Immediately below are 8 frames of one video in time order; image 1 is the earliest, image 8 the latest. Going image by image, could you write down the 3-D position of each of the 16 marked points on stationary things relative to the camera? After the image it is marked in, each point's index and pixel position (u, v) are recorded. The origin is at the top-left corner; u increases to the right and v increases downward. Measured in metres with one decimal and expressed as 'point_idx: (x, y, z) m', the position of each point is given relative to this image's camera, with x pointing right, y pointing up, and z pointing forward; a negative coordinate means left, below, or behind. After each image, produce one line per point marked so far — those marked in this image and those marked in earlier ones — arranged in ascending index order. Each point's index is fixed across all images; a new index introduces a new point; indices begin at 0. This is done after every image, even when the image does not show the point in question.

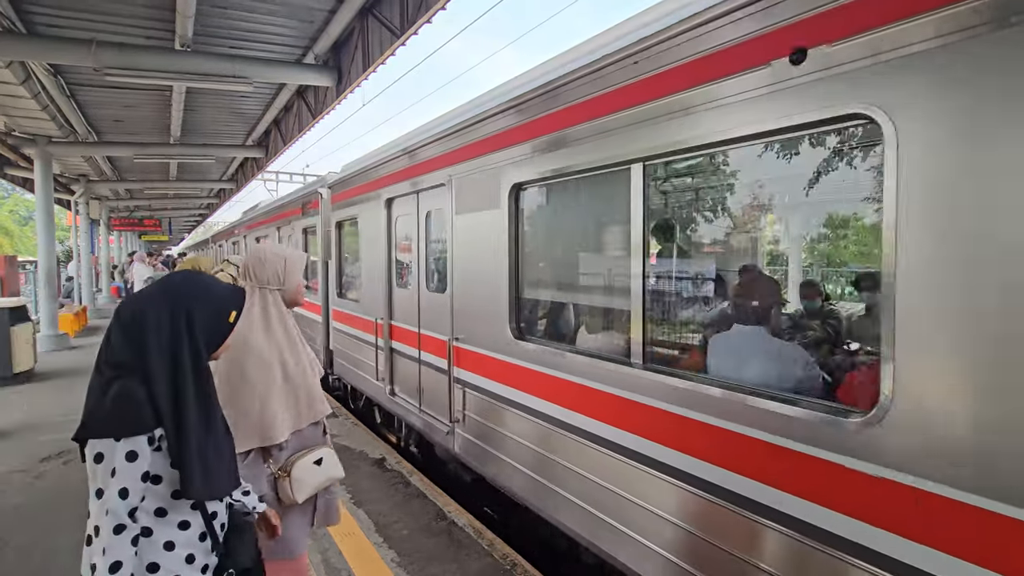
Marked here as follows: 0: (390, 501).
0: (-0.9, -1.6, +3.7) m
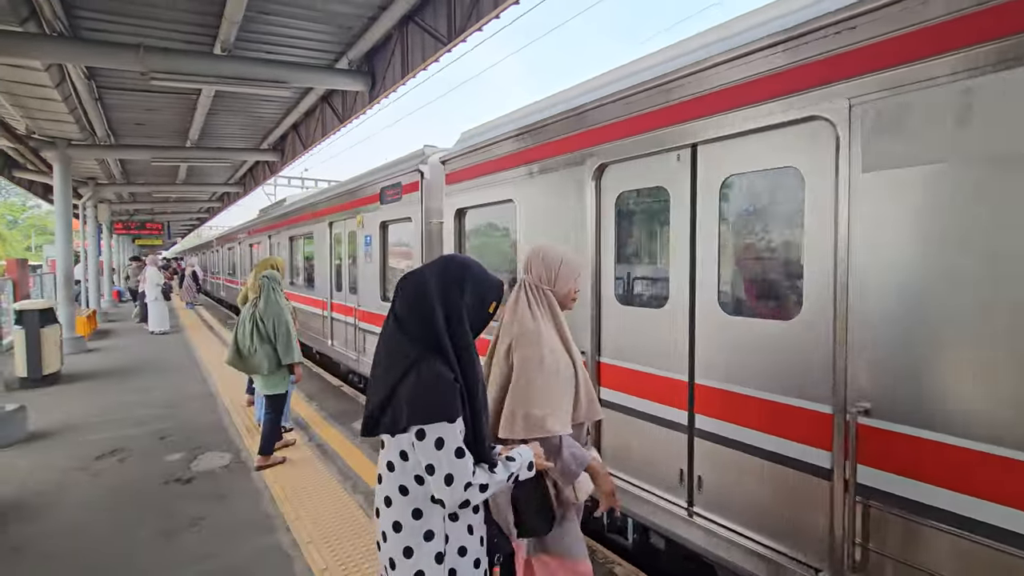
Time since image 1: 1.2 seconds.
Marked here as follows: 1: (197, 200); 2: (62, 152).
0: (-0.4, -1.6, +3.8) m
1: (-12.4, +3.5, +20.1) m
2: (-8.4, +2.6, +9.5) m
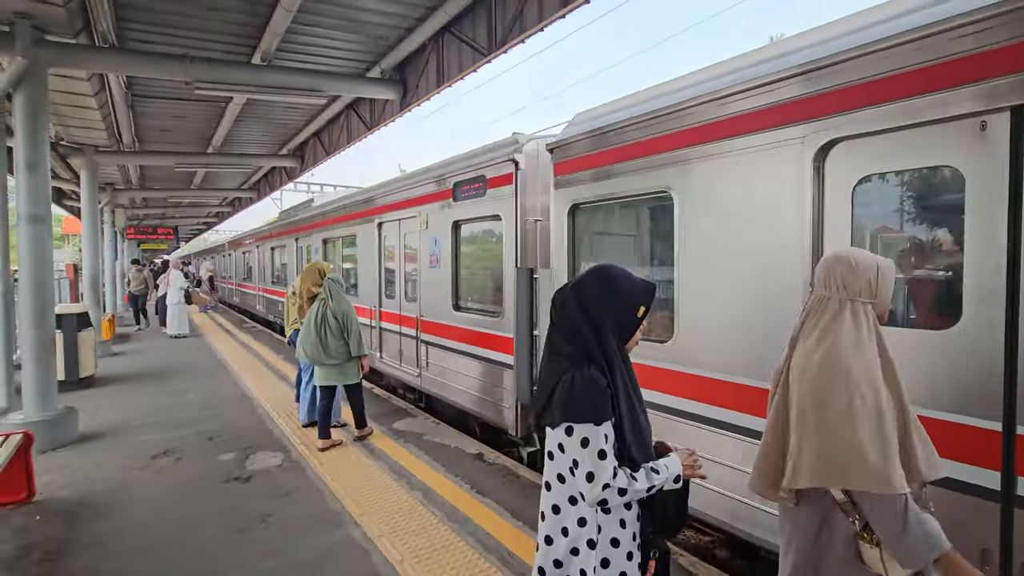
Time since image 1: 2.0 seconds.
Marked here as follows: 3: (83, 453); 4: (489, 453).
0: (0.0, -1.6, +3.9) m
1: (-12.1, +3.3, +20.2) m
2: (-8.0, +2.5, +9.6) m
3: (-4.0, -1.6, +4.8) m
4: (-0.2, -1.5, +4.7) m
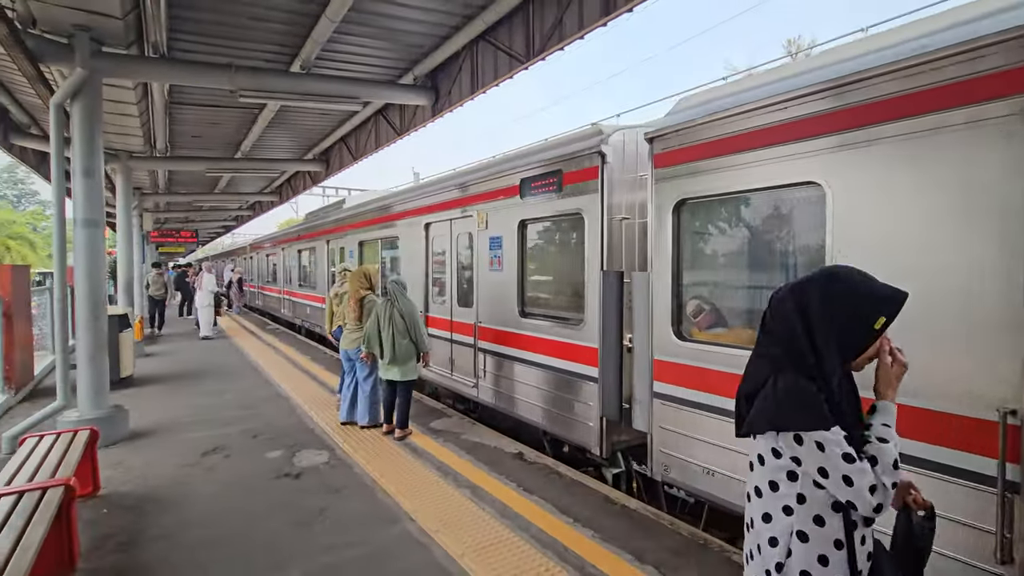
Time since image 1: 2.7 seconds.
0: (+0.3, -1.6, +4.0) m
1: (-11.5, +3.2, +20.5) m
2: (-7.6, +2.4, +9.9) m
3: (-3.7, -1.6, +4.9) m
4: (+0.2, -1.6, +4.8) m
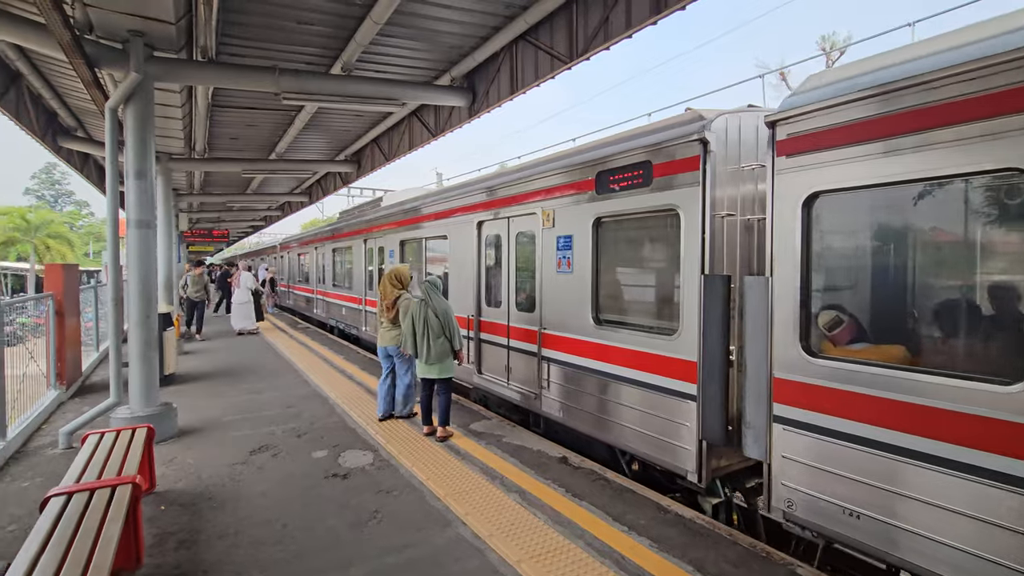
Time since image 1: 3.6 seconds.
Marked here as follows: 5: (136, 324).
0: (+0.7, -1.6, +4.0) m
1: (-10.4, +3.3, +20.9) m
2: (-6.9, +2.5, +10.1) m
3: (-3.2, -1.6, +5.0) m
4: (+0.6, -1.6, +4.8) m
5: (-3.9, -0.4, +5.2) m
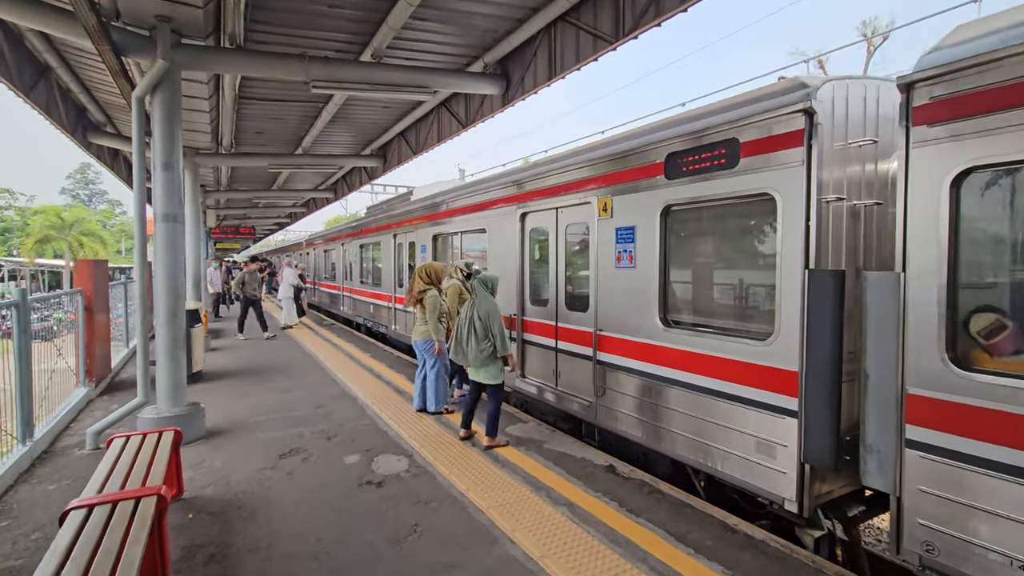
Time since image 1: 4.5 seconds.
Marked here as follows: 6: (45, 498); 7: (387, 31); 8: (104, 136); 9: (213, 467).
0: (+1.1, -1.6, +3.6) m
1: (-9.4, +3.4, +20.9) m
2: (-6.3, +2.5, +10.0) m
3: (-2.9, -1.5, +4.9) m
4: (+1.0, -1.6, +4.4) m
5: (-3.5, -0.3, +5.0) m
6: (-3.7, -1.7, +4.0) m
7: (-1.4, +2.9, +5.6) m
8: (-7.7, +2.9, +9.5) m
9: (-2.6, -1.6, +4.4) m
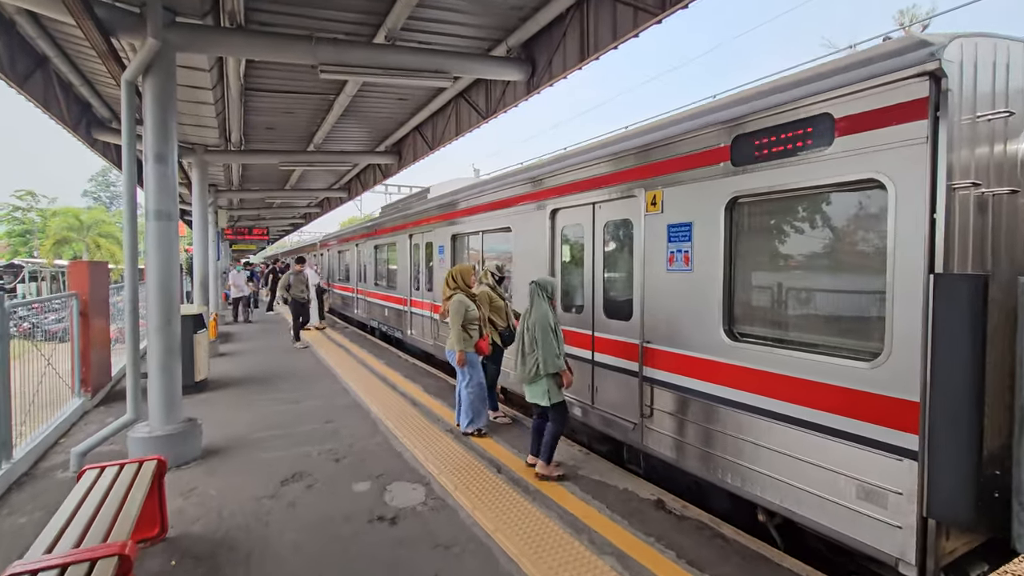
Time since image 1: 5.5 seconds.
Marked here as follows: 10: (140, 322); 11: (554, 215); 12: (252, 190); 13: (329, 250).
0: (+1.3, -1.6, +3.0) m
1: (-8.7, +3.3, +20.6) m
2: (-5.9, +2.5, +9.6) m
3: (-2.6, -1.6, +4.3) m
4: (+1.2, -1.6, +3.8) m
5: (-3.2, -0.4, +4.5) m
6: (-3.4, -1.7, +3.5) m
7: (-1.1, +2.8, +5.1) m
8: (-7.3, +2.8, +9.1) m
9: (-2.4, -1.6, +3.9) m
10: (-3.4, -0.3, +4.6) m
11: (+0.3, +0.7, +5.4) m
12: (-8.1, +3.0, +15.7) m
13: (-6.4, +1.3, +17.4) m
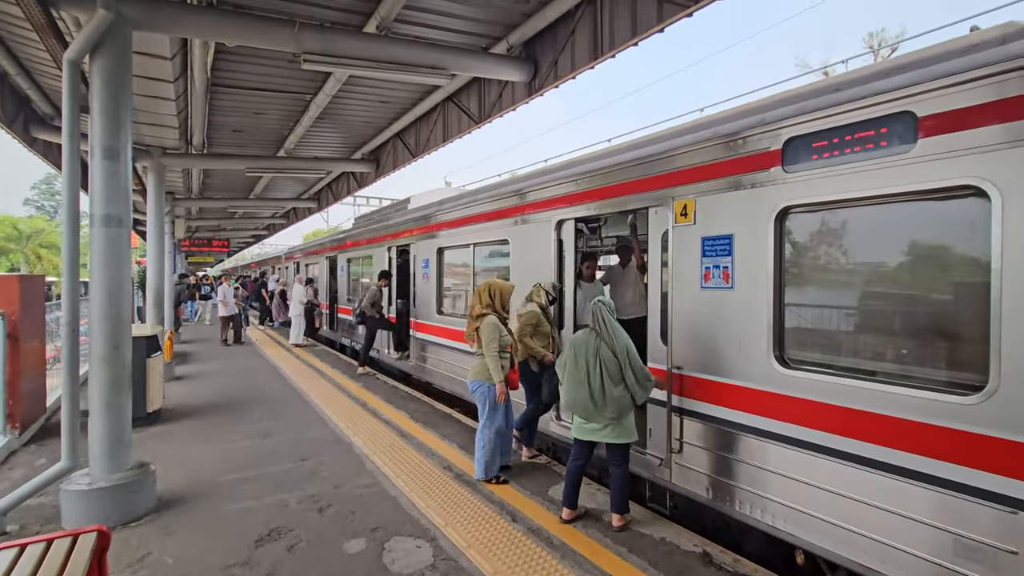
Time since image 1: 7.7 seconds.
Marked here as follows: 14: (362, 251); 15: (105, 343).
0: (+1.5, -1.8, +2.5) m
1: (-9.6, +2.8, +19.6) m
2: (-6.1, +2.2, +8.7) m
3: (-2.5, -1.7, +3.6) m
4: (+1.4, -1.7, +3.3) m
5: (-3.1, -0.5, +3.8) m
6: (-3.3, -1.8, +2.7) m
7: (-1.0, +2.6, +4.6) m
8: (-7.5, +2.5, +8.2) m
9: (-2.2, -1.7, +3.2) m
10: (-3.3, -0.5, +3.9) m
11: (+0.3, +0.5, +4.8) m
12: (-8.7, +2.6, +14.7) m
13: (-7.1, +0.8, +16.5) m
14: (-3.2, +0.8, +10.9) m
15: (-3.0, -0.4, +3.8) m
